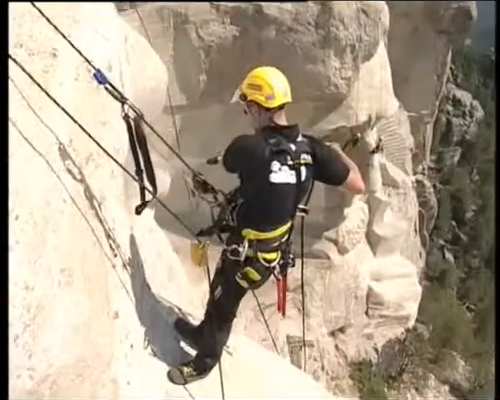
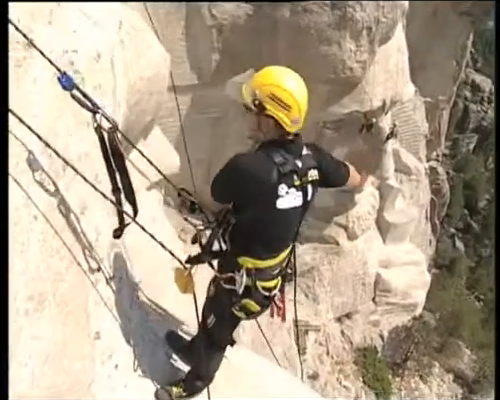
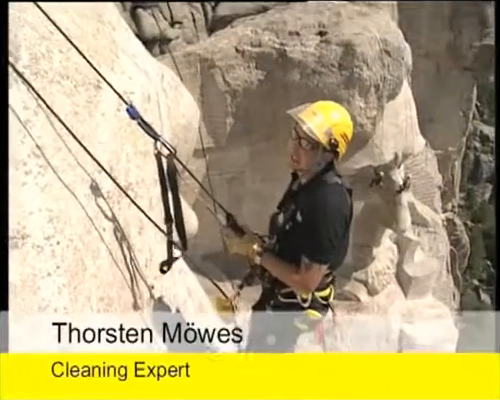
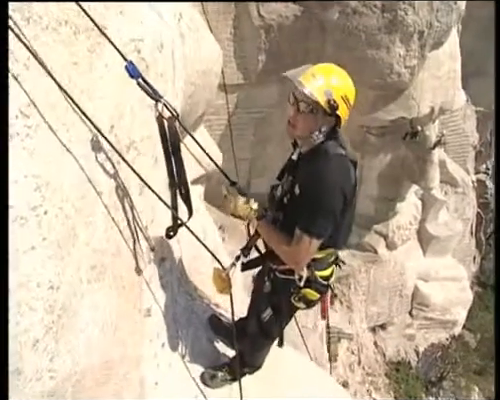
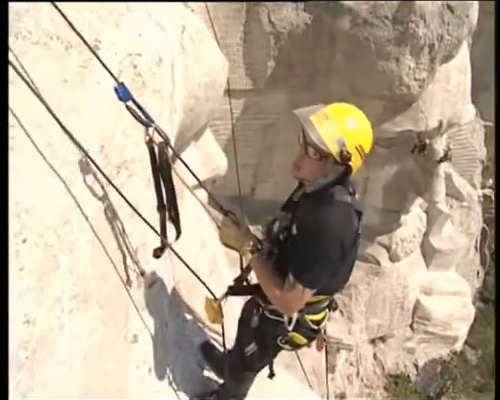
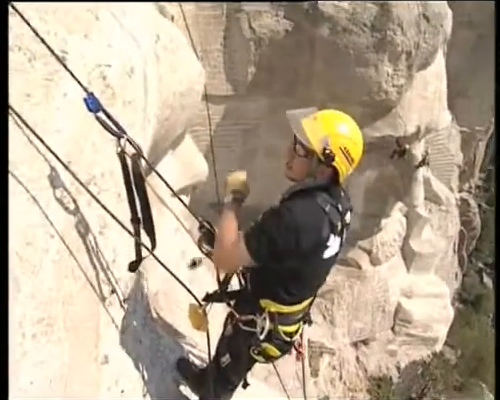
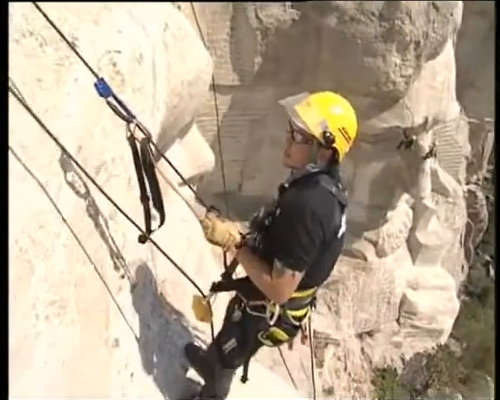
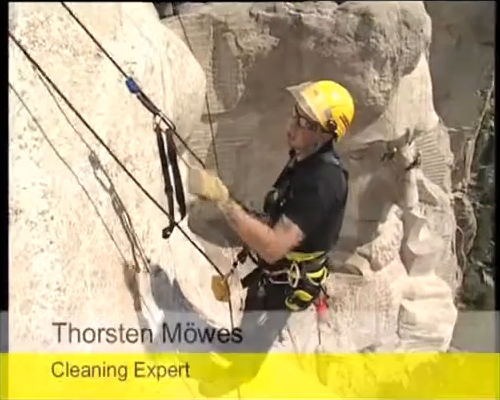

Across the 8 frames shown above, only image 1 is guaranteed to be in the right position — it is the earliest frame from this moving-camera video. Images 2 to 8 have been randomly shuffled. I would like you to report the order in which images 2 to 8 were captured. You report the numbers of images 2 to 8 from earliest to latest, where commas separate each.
2, 6, 7, 5, 4, 8, 3
